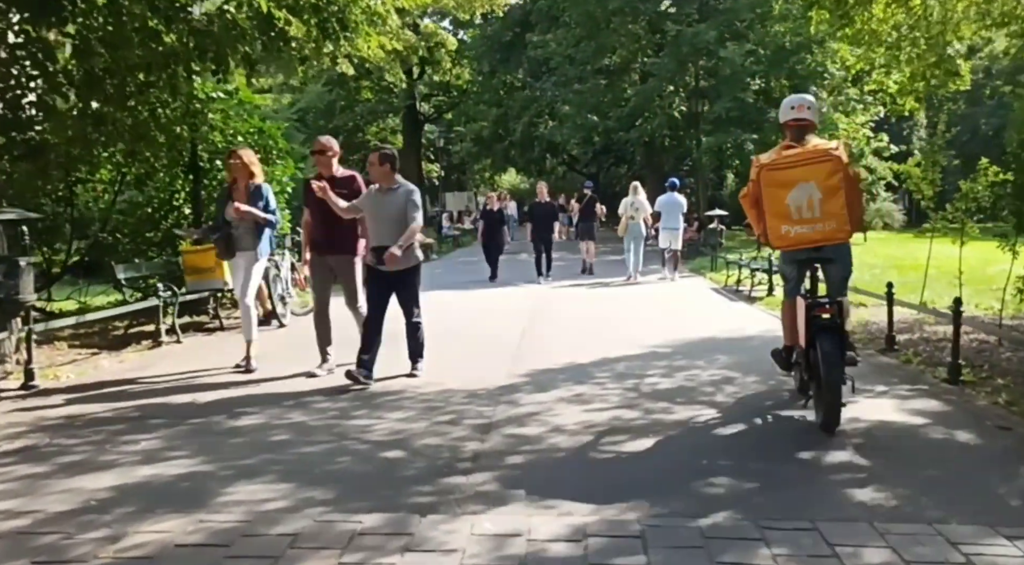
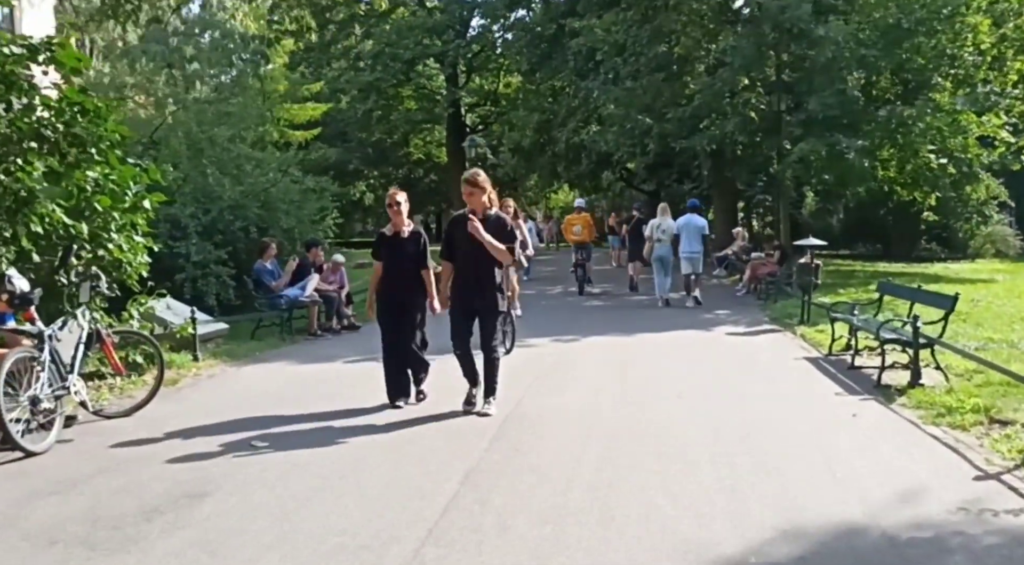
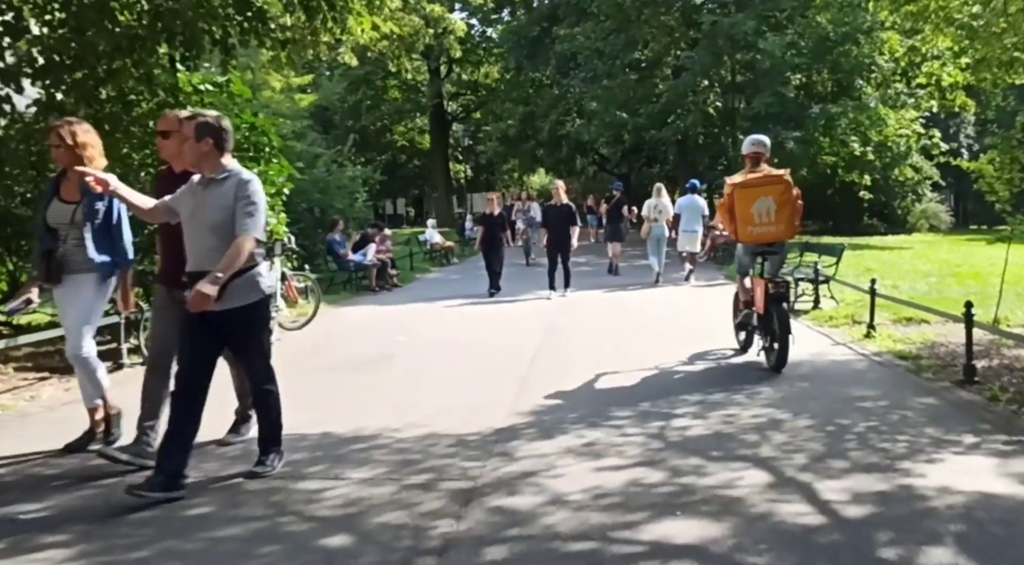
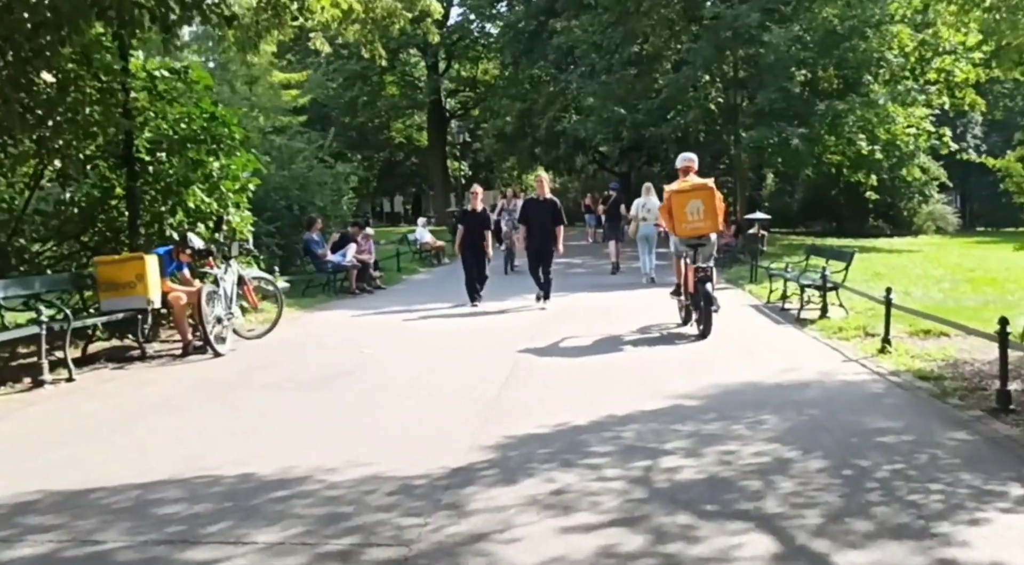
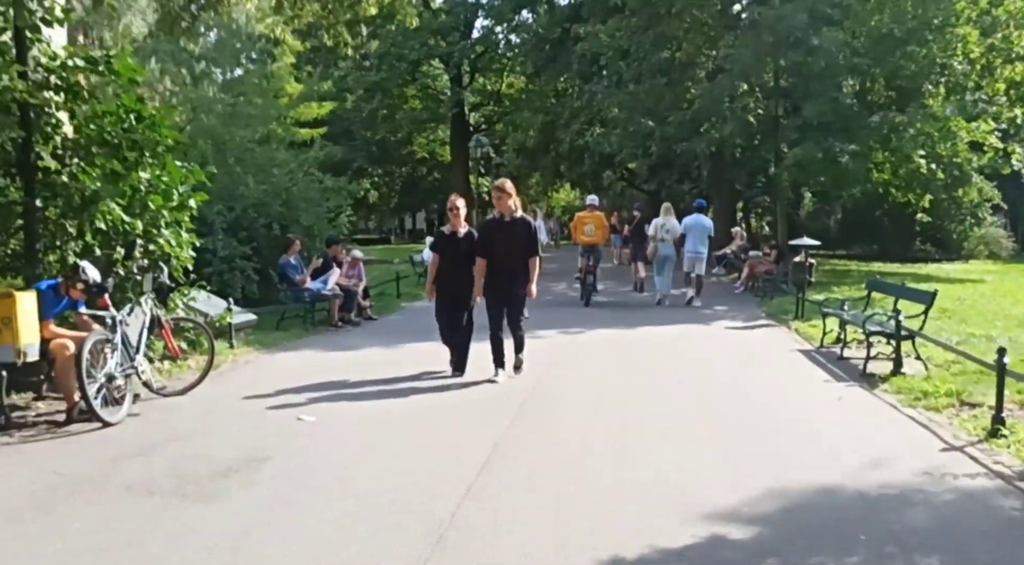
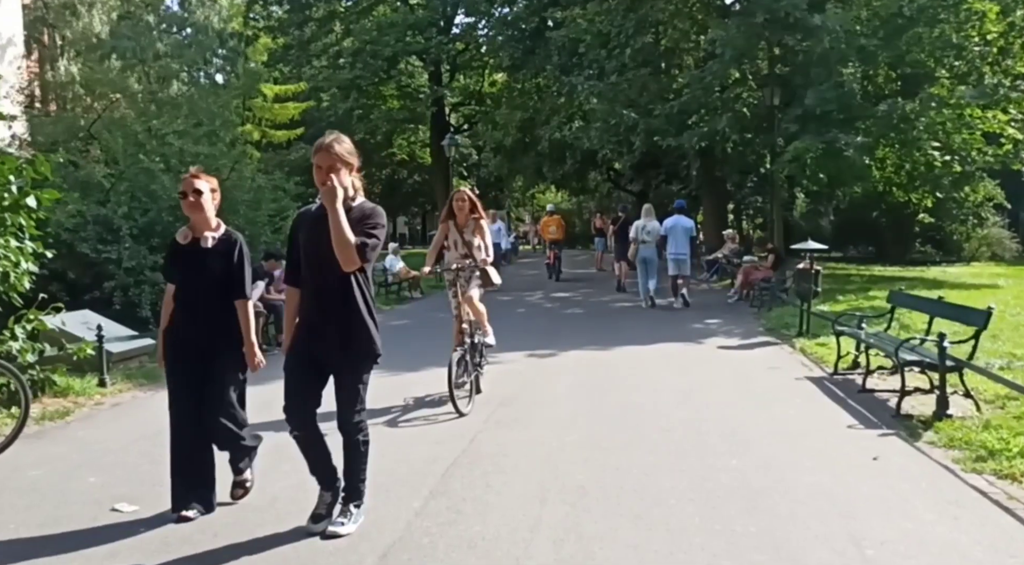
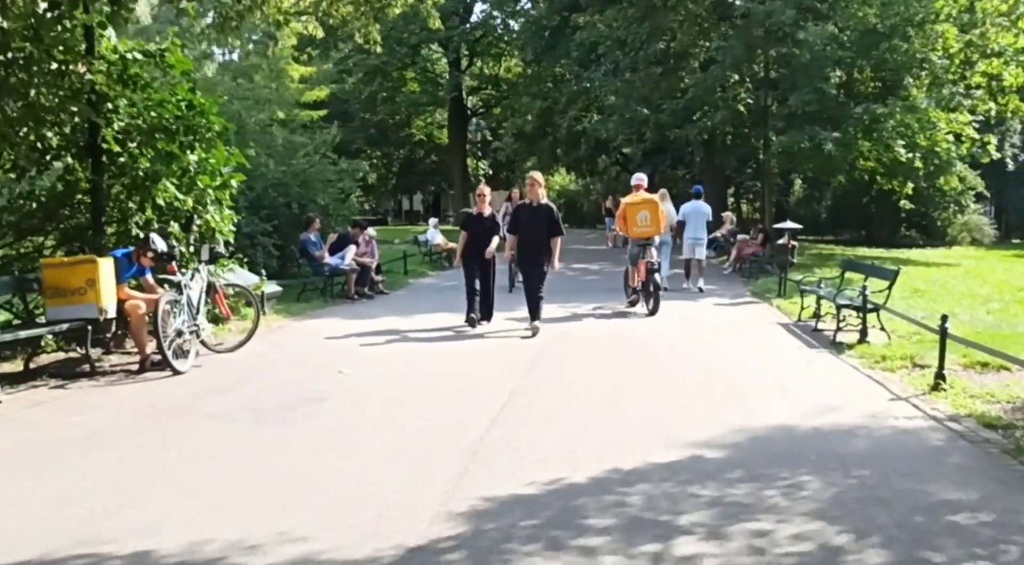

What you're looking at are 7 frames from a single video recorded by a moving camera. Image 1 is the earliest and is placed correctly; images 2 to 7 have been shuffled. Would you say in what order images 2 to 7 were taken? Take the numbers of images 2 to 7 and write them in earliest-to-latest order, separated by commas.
3, 4, 7, 5, 2, 6
